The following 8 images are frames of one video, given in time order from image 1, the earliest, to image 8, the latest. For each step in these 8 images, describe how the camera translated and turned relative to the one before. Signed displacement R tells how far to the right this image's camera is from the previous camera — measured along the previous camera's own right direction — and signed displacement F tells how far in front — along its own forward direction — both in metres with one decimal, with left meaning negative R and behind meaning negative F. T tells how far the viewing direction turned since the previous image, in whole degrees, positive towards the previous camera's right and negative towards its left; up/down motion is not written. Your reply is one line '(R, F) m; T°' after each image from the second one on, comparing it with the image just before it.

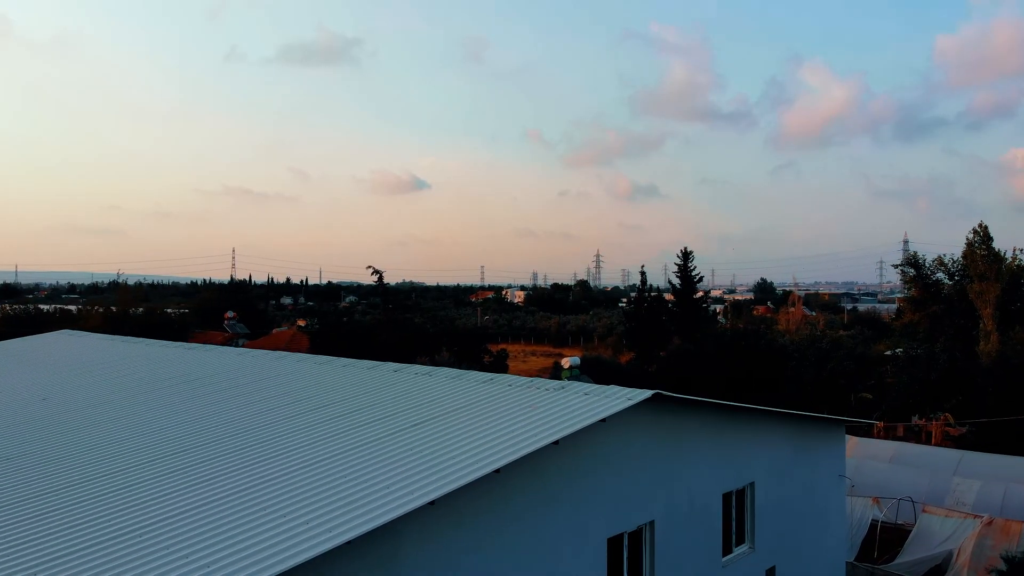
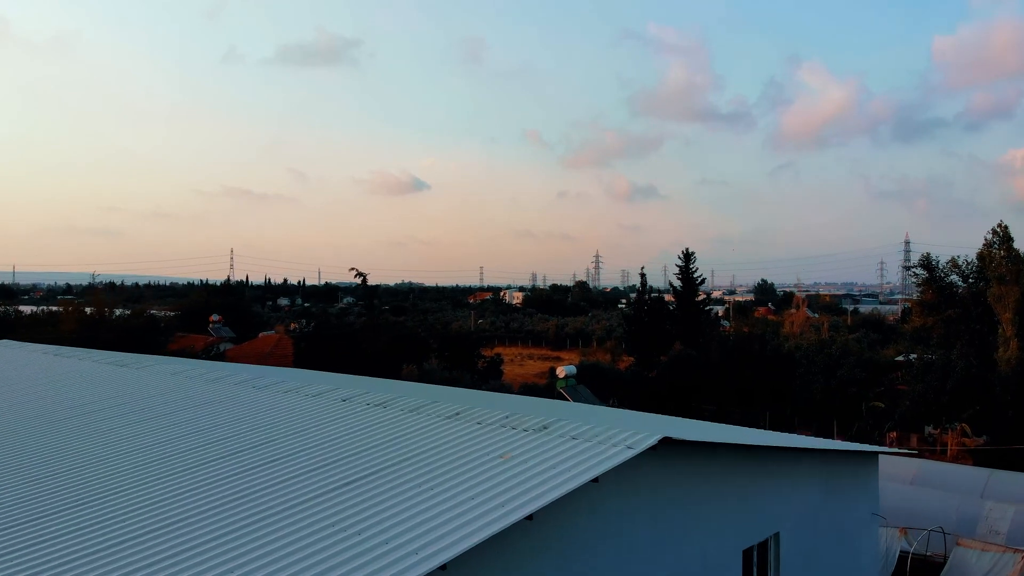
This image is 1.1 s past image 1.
(+0.2, +1.1) m; 0°
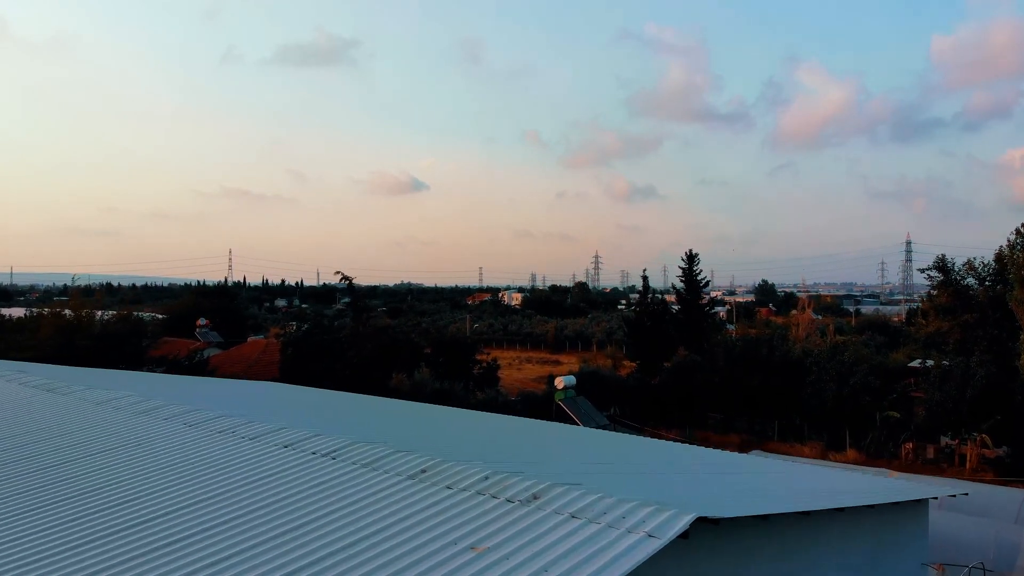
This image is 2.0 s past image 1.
(+0.1, +1.1) m; 0°
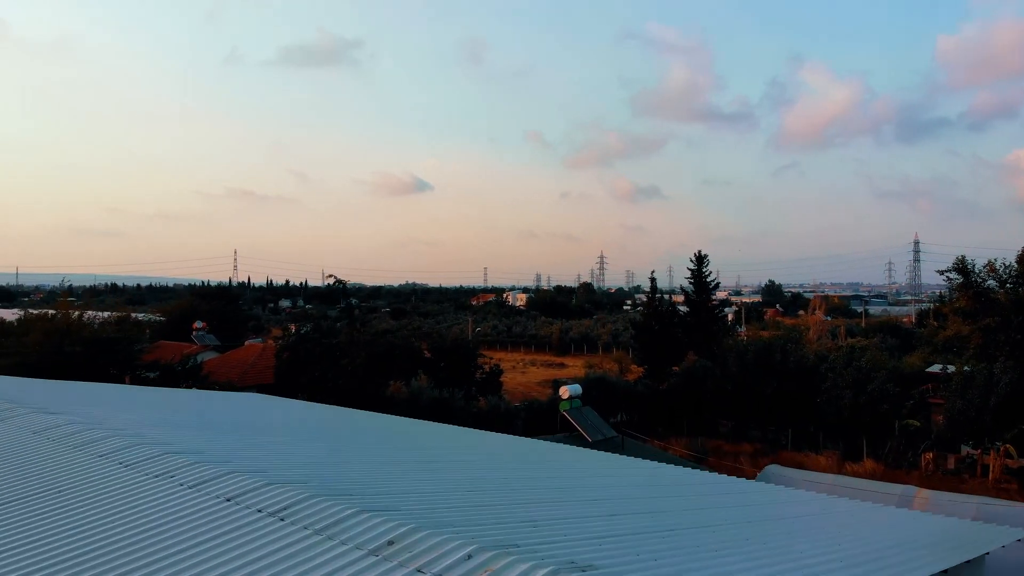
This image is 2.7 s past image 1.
(+0.1, +0.8) m; 0°
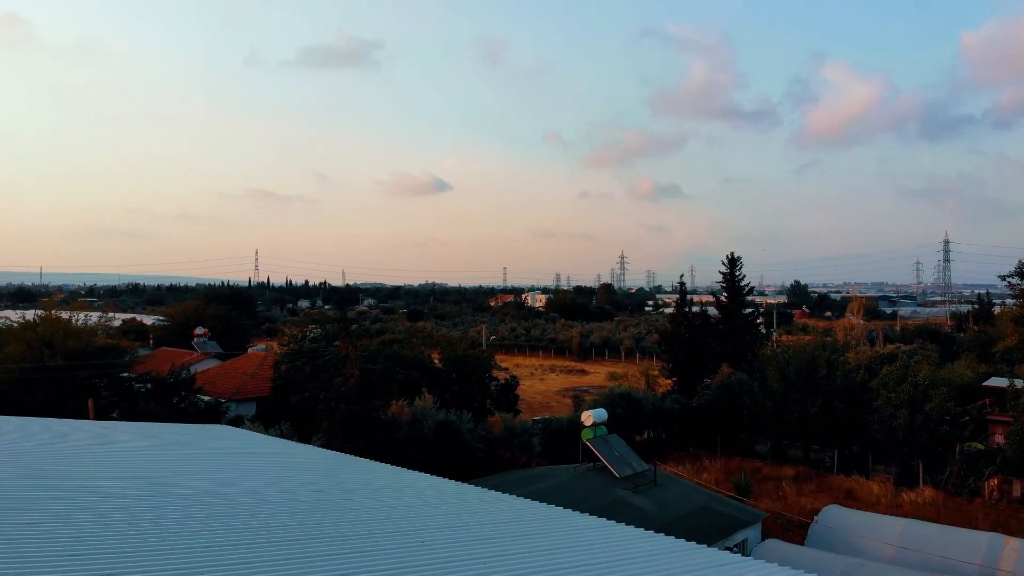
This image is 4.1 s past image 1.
(+0.1, +1.8) m; -2°
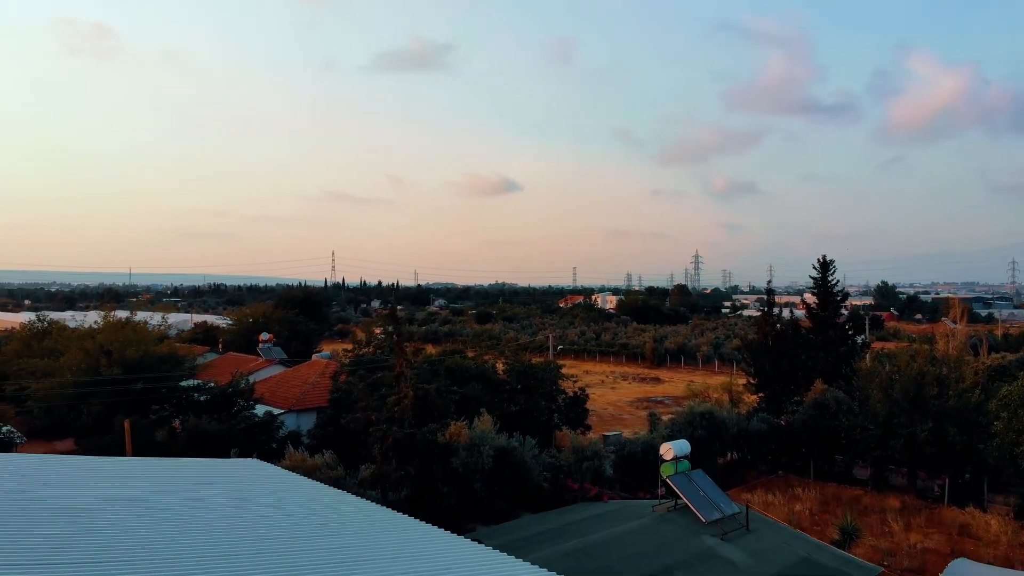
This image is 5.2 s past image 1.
(0.0, +1.5) m; -6°
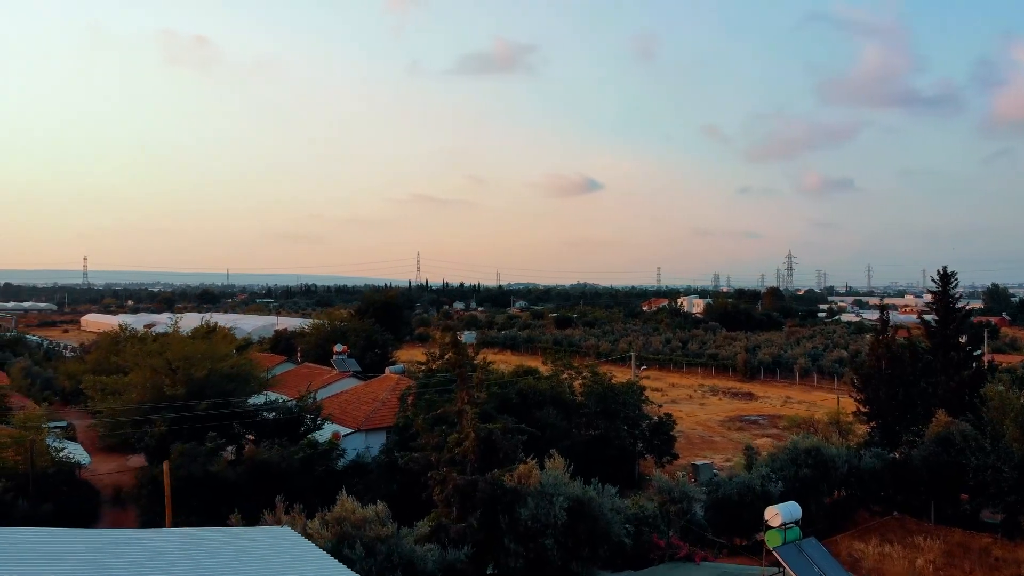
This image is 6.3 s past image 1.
(+0.1, +1.5) m; -7°
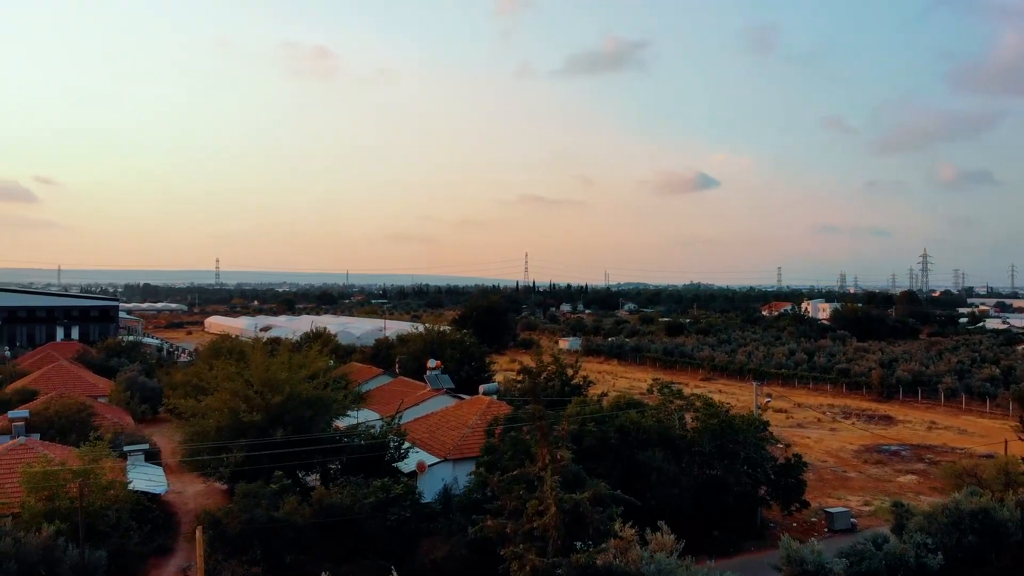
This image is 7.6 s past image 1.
(+0.2, +1.9) m; -10°
